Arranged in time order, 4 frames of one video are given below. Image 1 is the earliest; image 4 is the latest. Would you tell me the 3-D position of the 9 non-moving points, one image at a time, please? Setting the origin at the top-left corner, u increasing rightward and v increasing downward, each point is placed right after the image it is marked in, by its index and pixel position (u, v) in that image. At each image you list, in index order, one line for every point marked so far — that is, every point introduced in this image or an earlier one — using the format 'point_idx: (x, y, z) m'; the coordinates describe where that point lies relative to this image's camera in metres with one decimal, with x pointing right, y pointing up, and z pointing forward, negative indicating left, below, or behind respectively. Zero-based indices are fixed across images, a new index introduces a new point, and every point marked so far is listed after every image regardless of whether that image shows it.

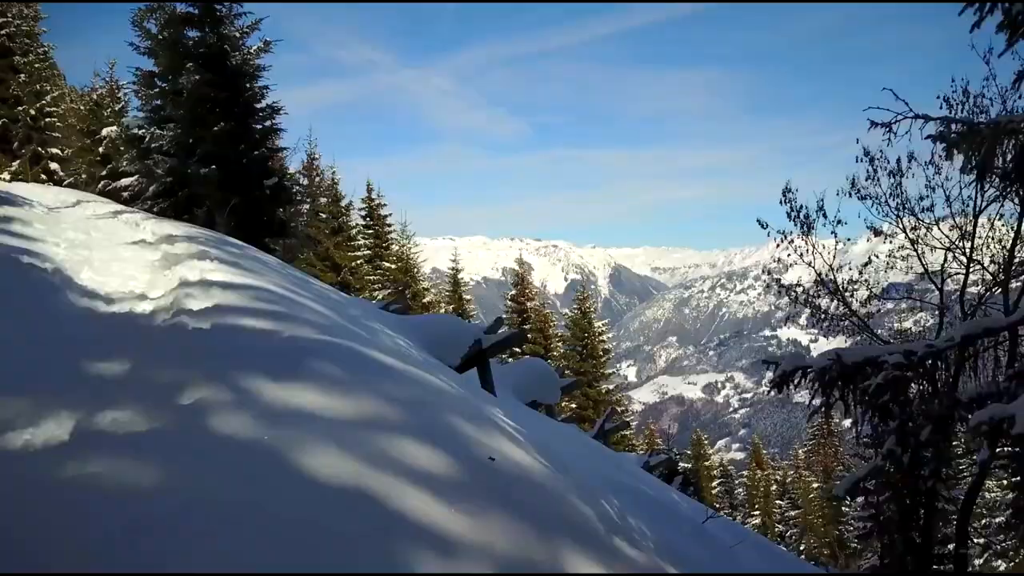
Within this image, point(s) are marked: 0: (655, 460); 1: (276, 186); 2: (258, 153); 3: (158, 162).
0: (+4.0, -4.8, +15.6) m
1: (-6.8, +2.9, +16.1) m
2: (-7.0, +3.7, +15.5) m
3: (-9.6, +3.4, +15.2) m
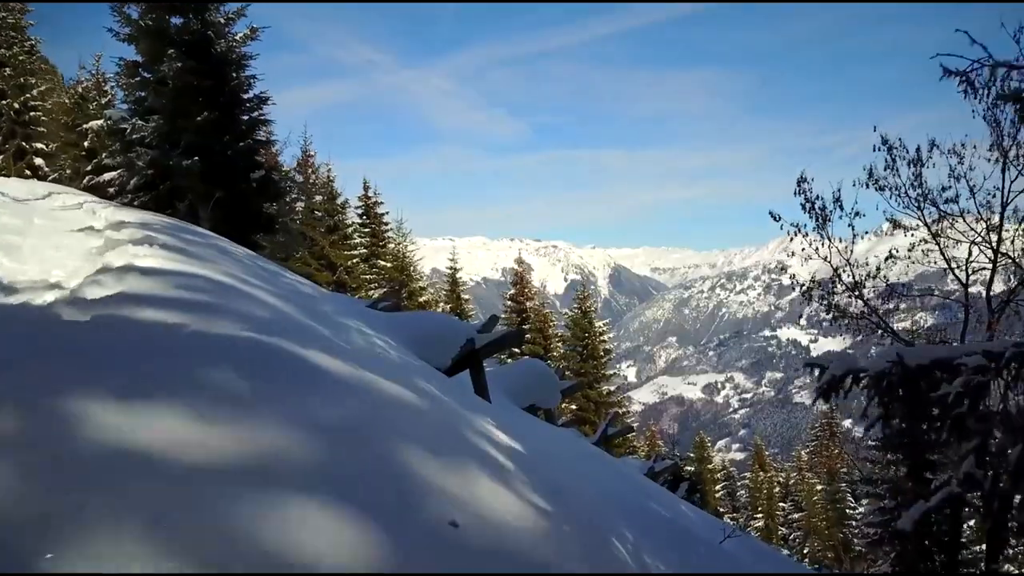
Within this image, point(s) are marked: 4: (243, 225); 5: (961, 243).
0: (+3.9, -4.7, +14.9) m
1: (-6.8, +3.0, +15.4) m
2: (-7.1, +3.8, +14.8) m
3: (-9.7, +3.5, +14.5) m
4: (-7.5, +1.7, +15.6) m
5: (+10.8, +1.1, +13.3) m
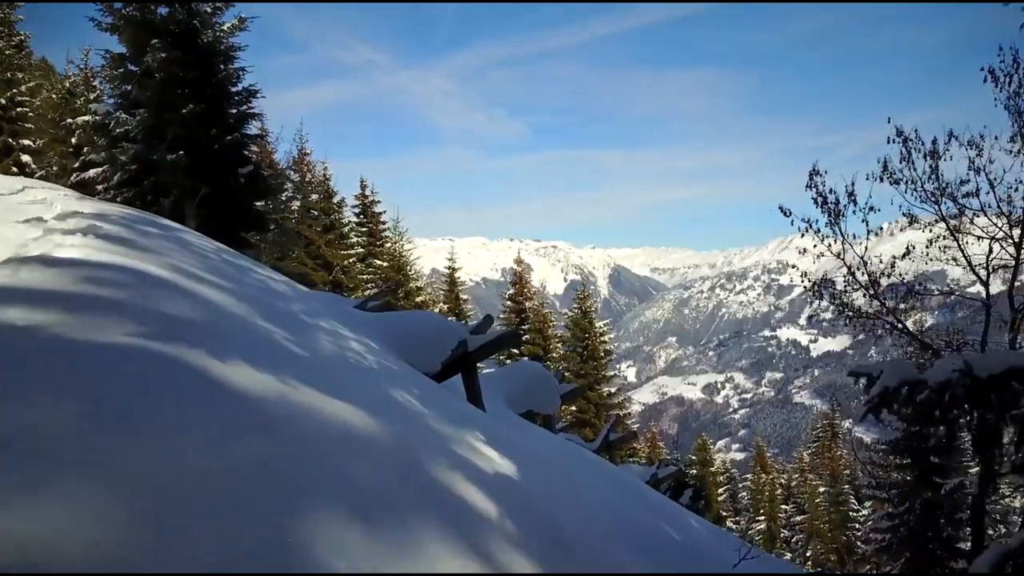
0: (+3.8, -4.7, +14.3) m
1: (-6.9, +3.0, +14.9) m
2: (-7.1, +3.8, +14.2) m
3: (-9.8, +3.5, +14.0) m
4: (-7.5, +1.8, +15.0) m
5: (+10.7, +1.1, +12.8) m
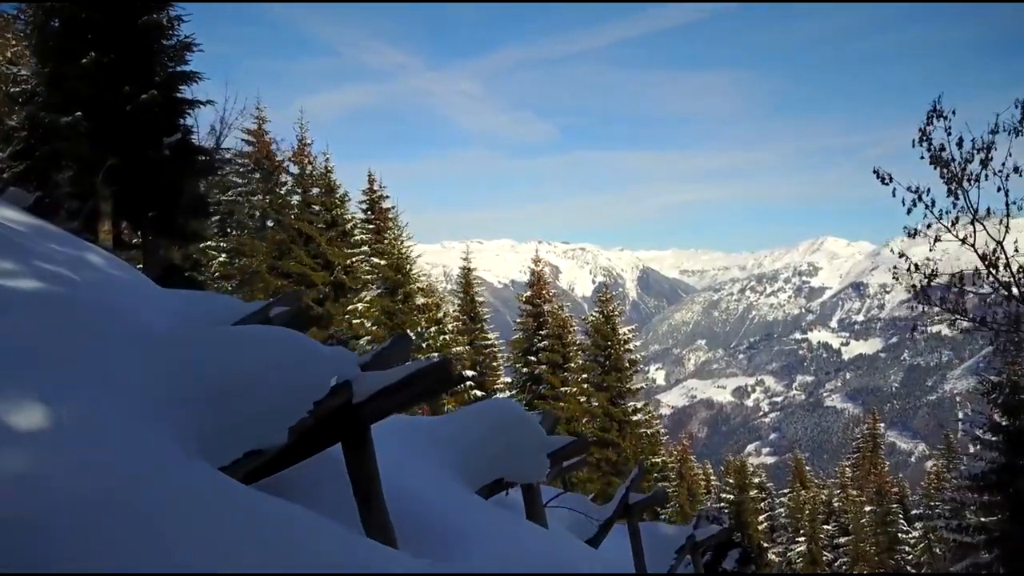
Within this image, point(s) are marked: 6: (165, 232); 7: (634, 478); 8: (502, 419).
0: (+3.7, -4.7, +10.8) m
1: (-7.0, +3.0, +11.9) m
2: (-7.3, +3.8, +11.3) m
3: (-9.9, +3.5, +11.2) m
4: (-7.7, +1.8, +12.1) m
5: (+10.5, +1.1, +9.0) m
6: (-8.0, +1.3, +12.9) m
7: (+1.9, -2.9, +8.6) m
8: (0.0, -1.5, +6.4) m
